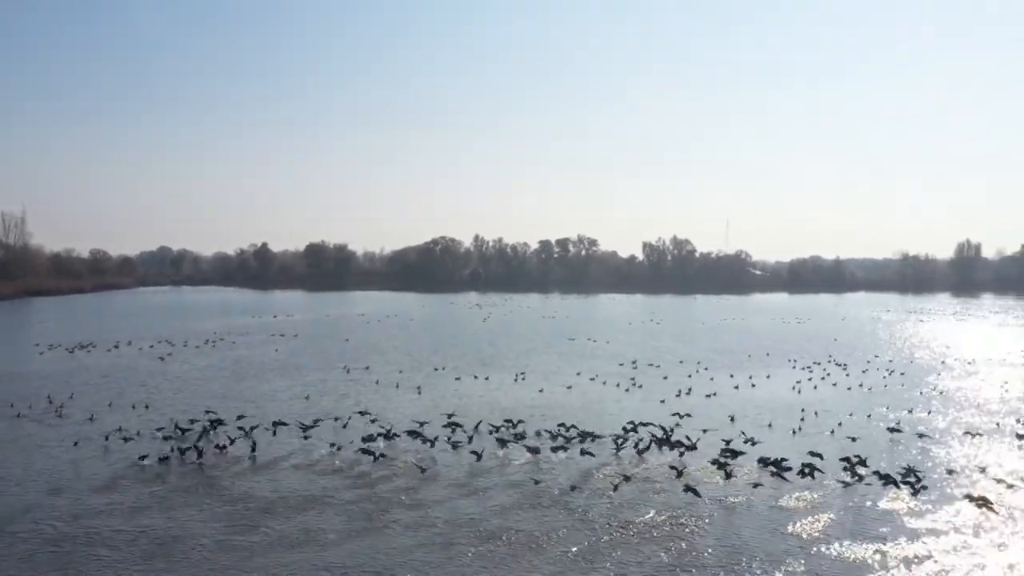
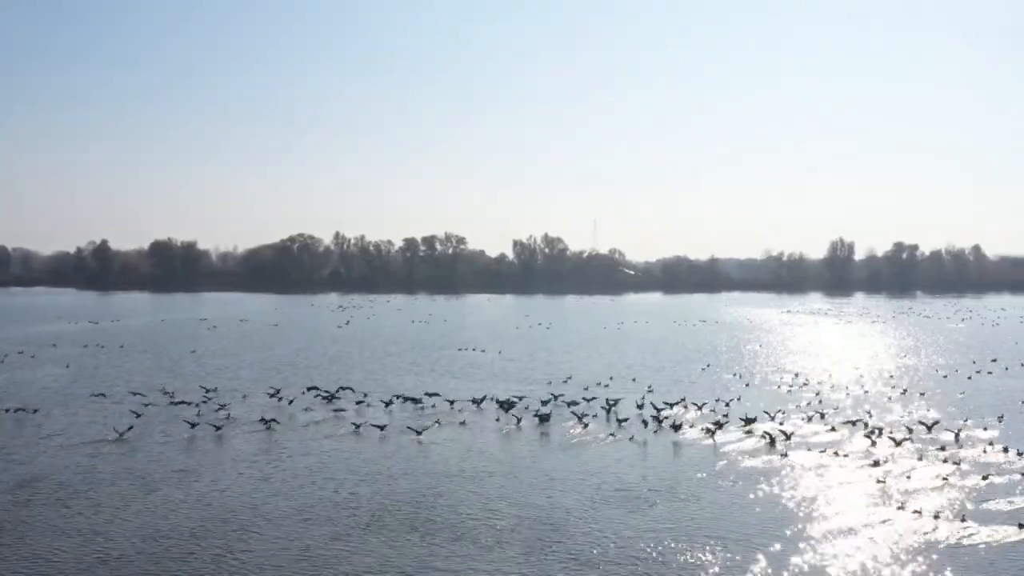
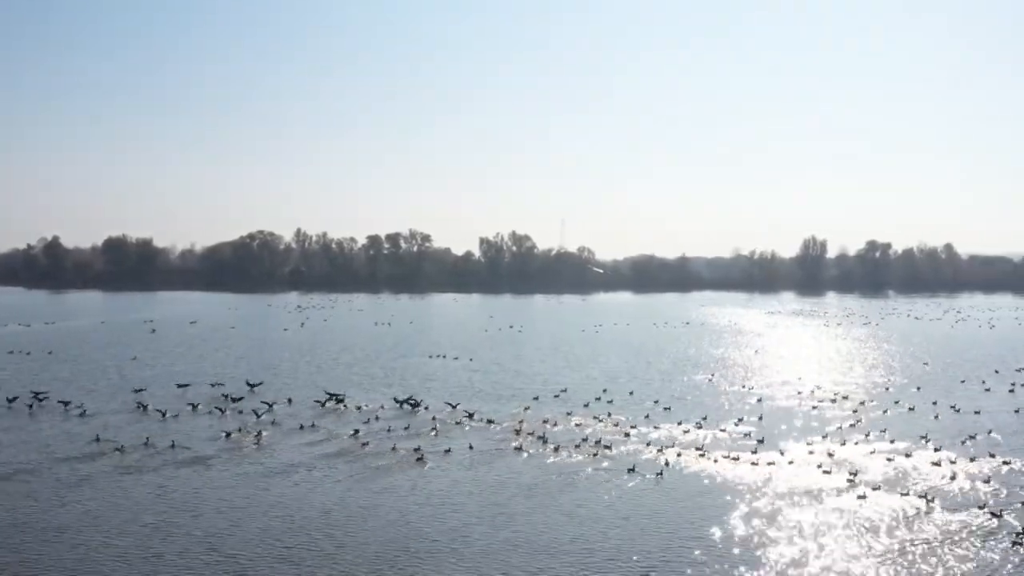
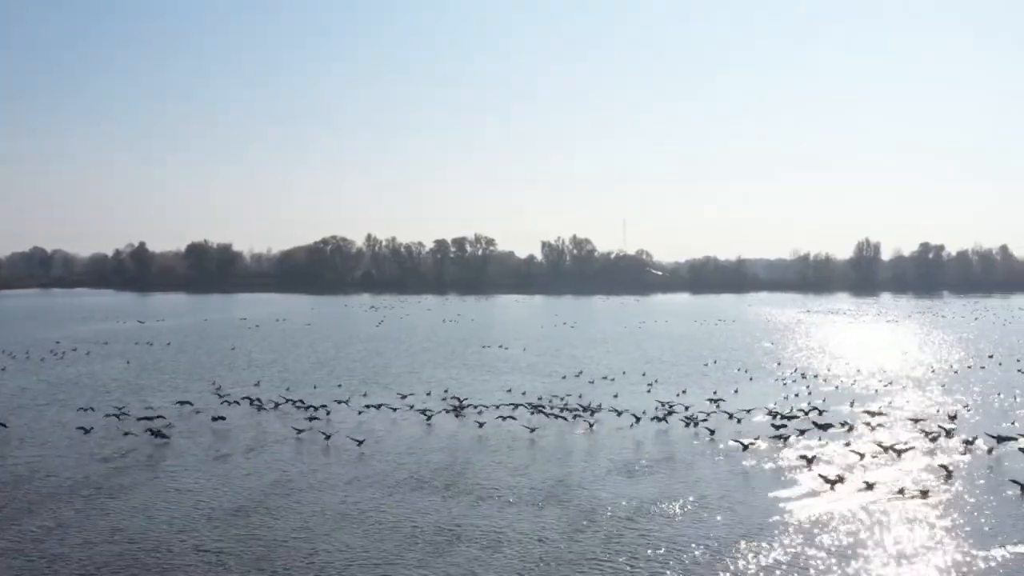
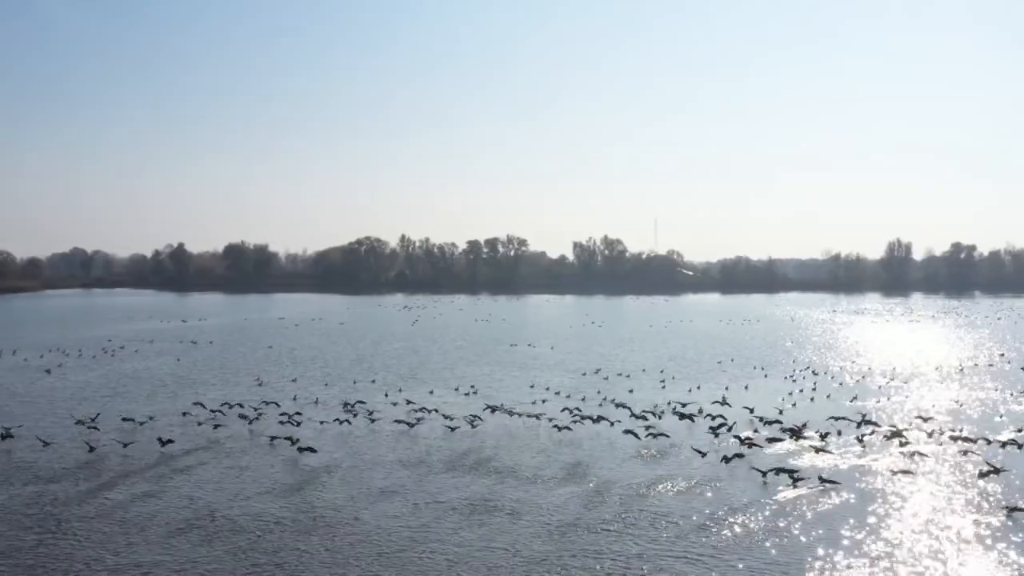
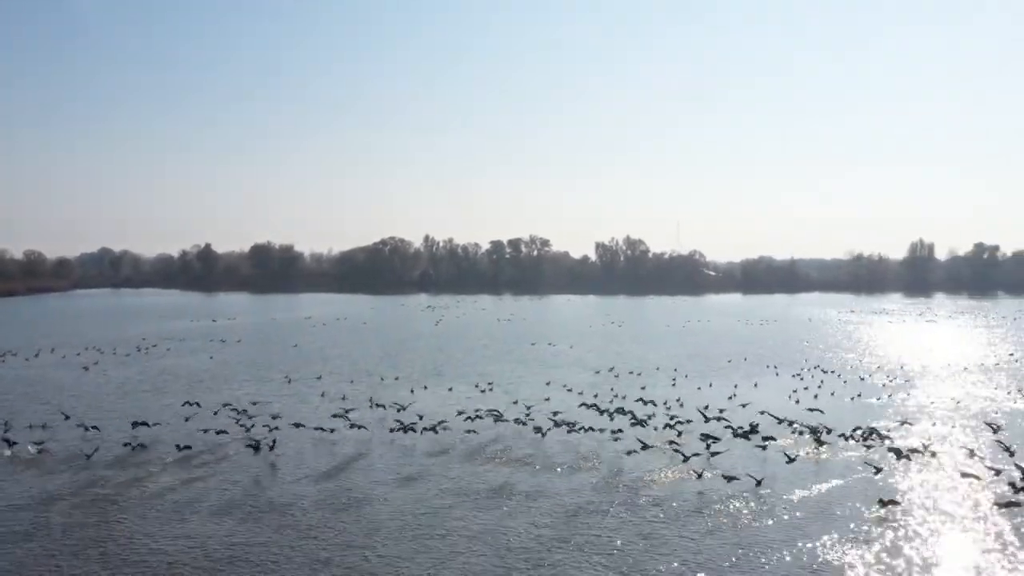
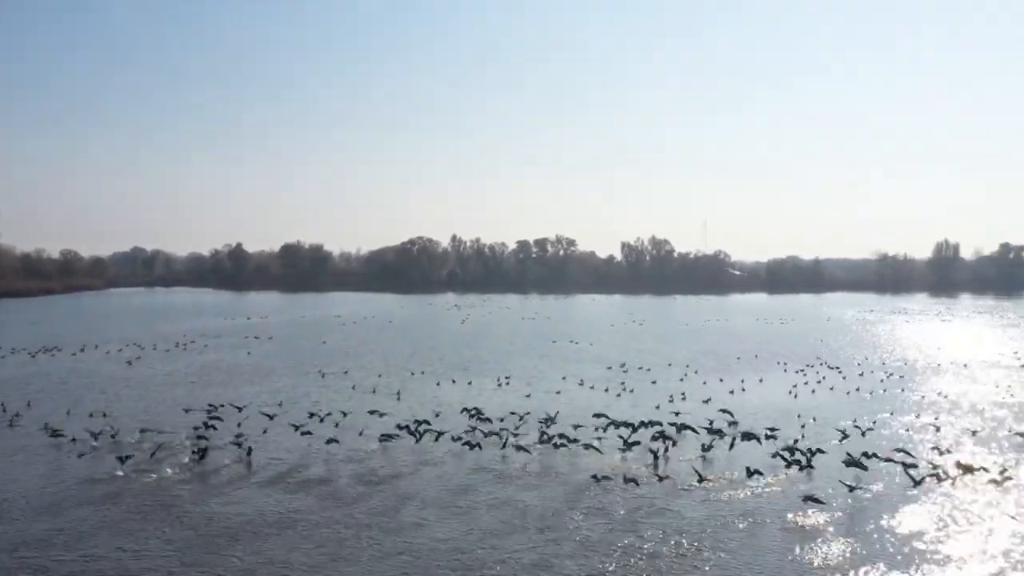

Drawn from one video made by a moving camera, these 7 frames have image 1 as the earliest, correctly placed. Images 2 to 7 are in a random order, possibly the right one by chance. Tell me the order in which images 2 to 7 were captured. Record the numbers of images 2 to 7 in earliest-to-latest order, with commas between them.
7, 6, 5, 4, 2, 3
